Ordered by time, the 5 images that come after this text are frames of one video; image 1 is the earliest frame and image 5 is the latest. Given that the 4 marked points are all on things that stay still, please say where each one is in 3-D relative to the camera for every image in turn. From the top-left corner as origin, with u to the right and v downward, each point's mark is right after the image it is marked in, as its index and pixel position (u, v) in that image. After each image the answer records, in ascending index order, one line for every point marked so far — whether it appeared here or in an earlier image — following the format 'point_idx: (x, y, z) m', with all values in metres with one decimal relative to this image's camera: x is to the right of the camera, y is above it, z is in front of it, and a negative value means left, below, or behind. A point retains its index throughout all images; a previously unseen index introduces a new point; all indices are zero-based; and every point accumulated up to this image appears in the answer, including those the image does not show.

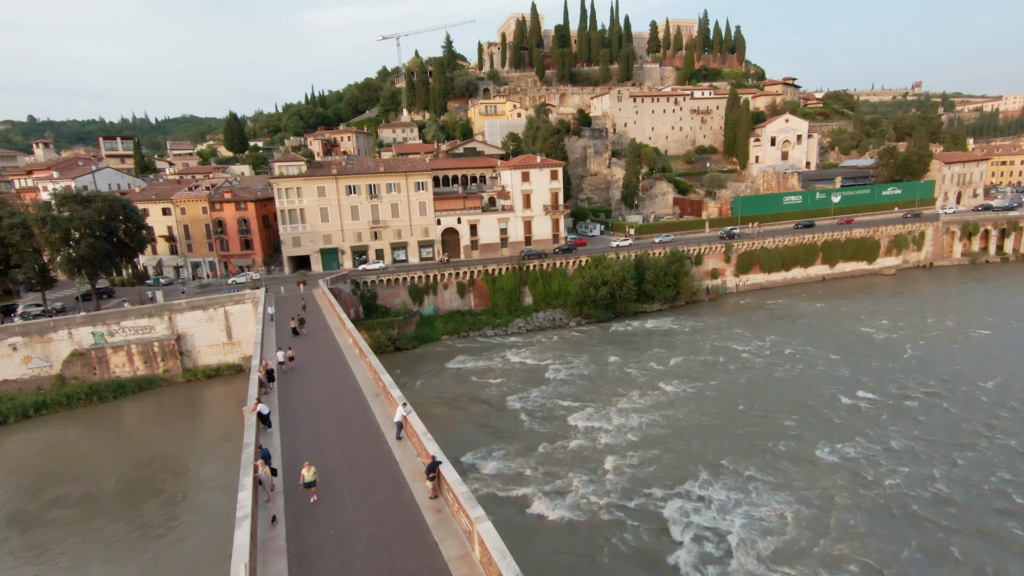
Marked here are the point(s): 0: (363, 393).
0: (-4.7, -3.3, +16.0) m
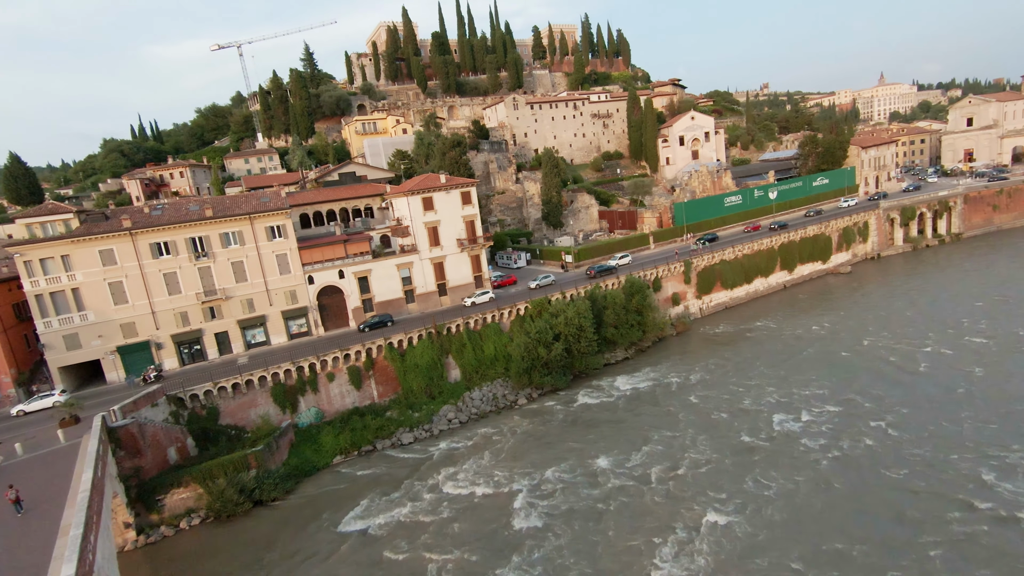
0: (-4.1, -6.7, +3.2) m
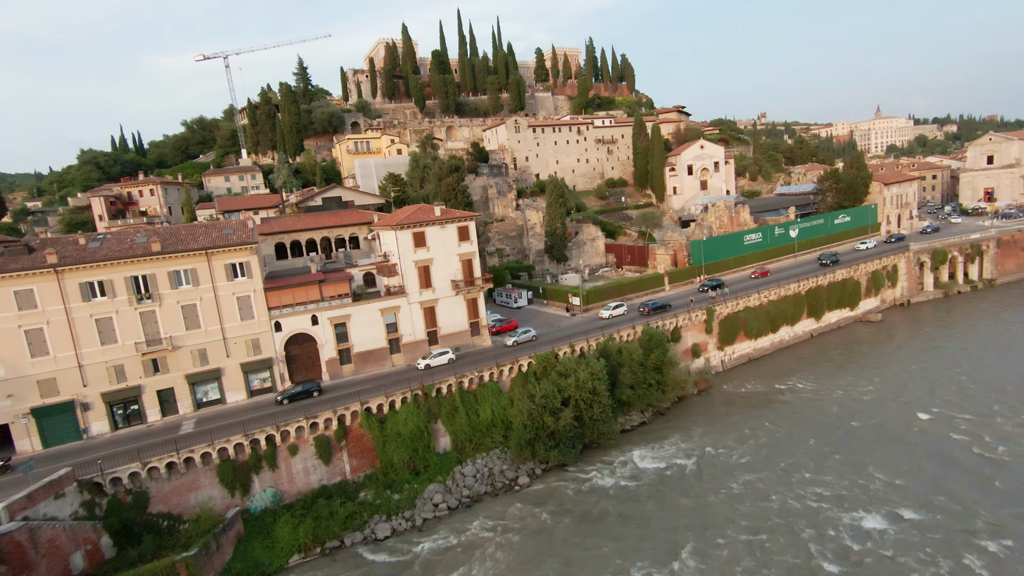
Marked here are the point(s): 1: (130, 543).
0: (-3.8, -8.4, -1.5) m
1: (-14.2, -9.5, +18.9) m
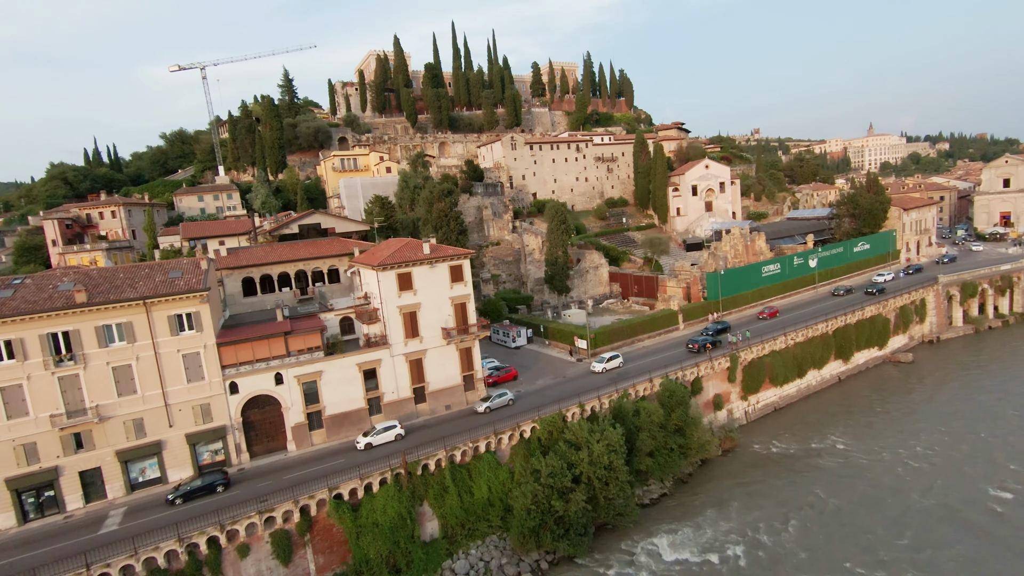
0: (-3.4, -10.1, -5.7) m
1: (-14.1, -11.6, +14.5) m
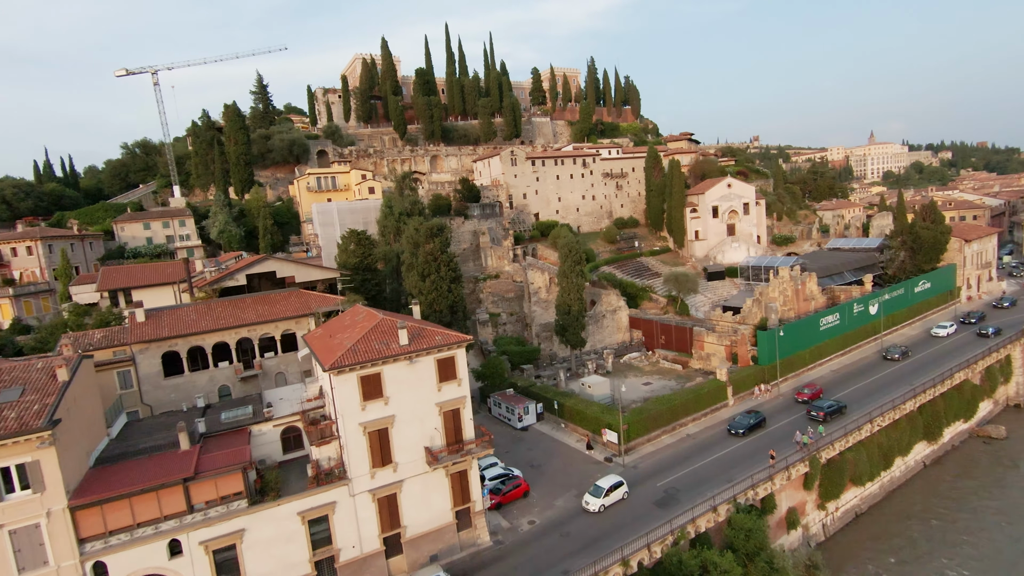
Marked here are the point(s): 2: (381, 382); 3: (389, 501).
0: (-2.6, -13.4, -13.3) m
1: (-13.5, -15.0, +6.8) m
2: (-4.4, -3.1, +16.9) m
3: (-4.2, -7.2, +17.2) m
